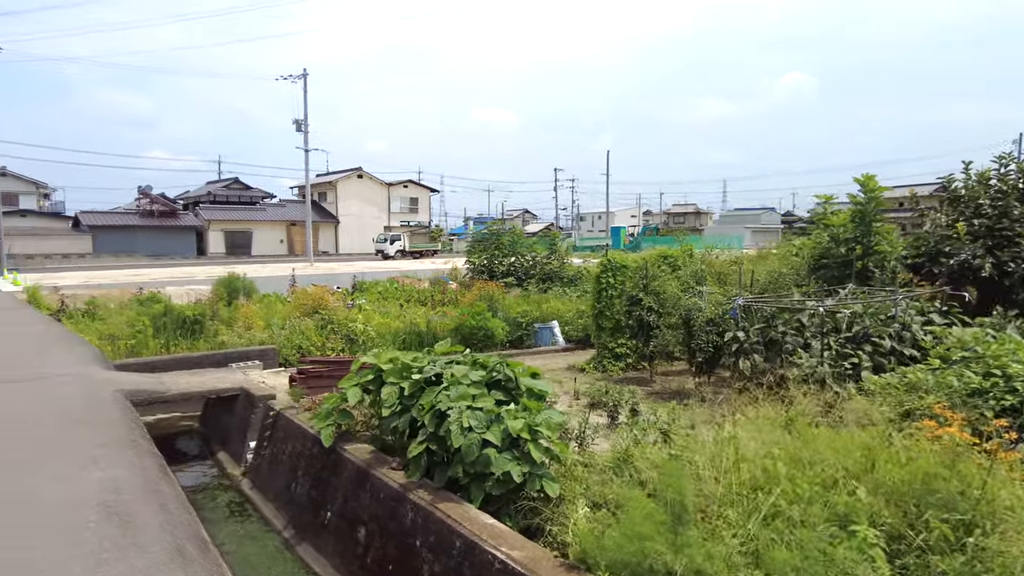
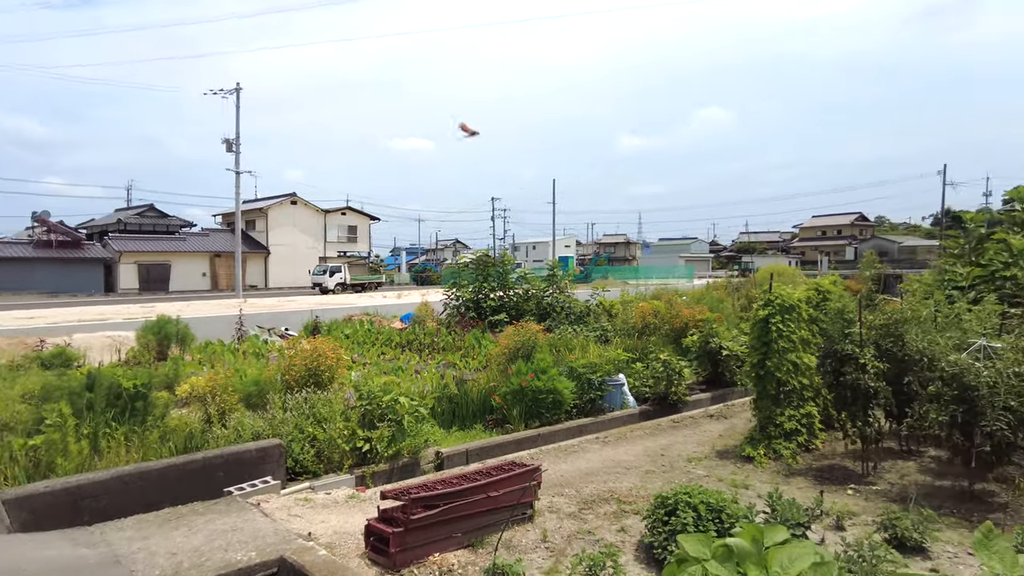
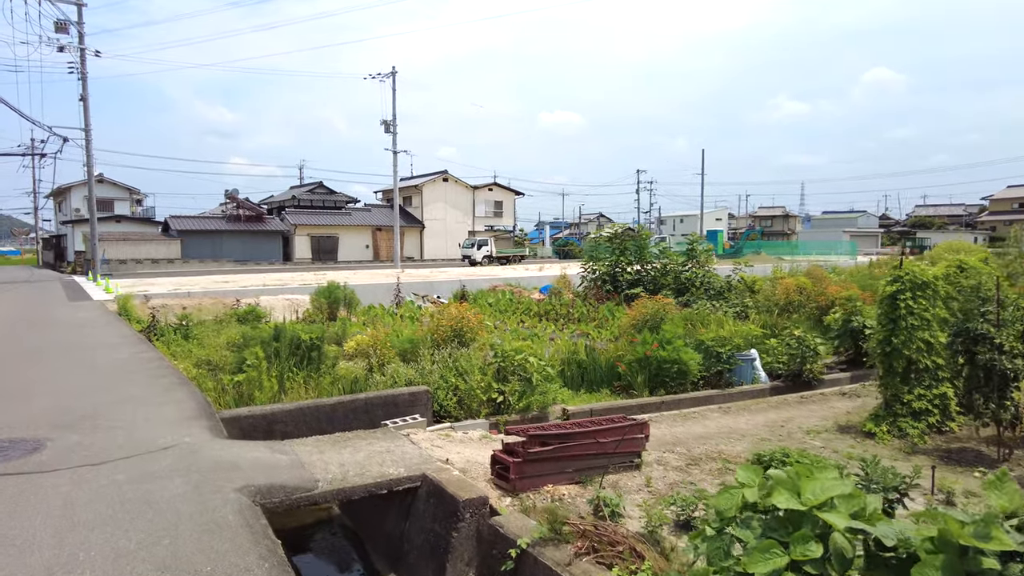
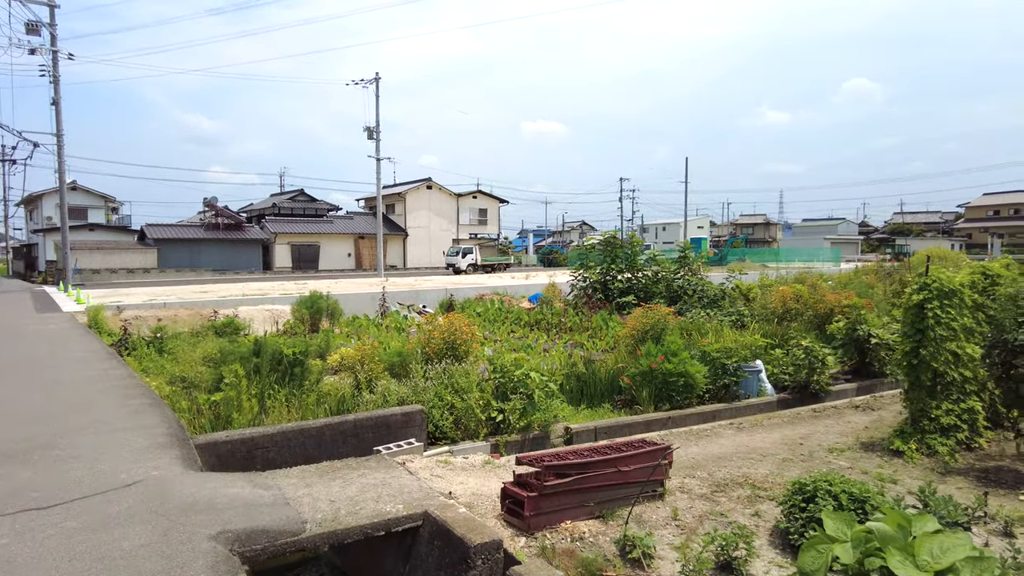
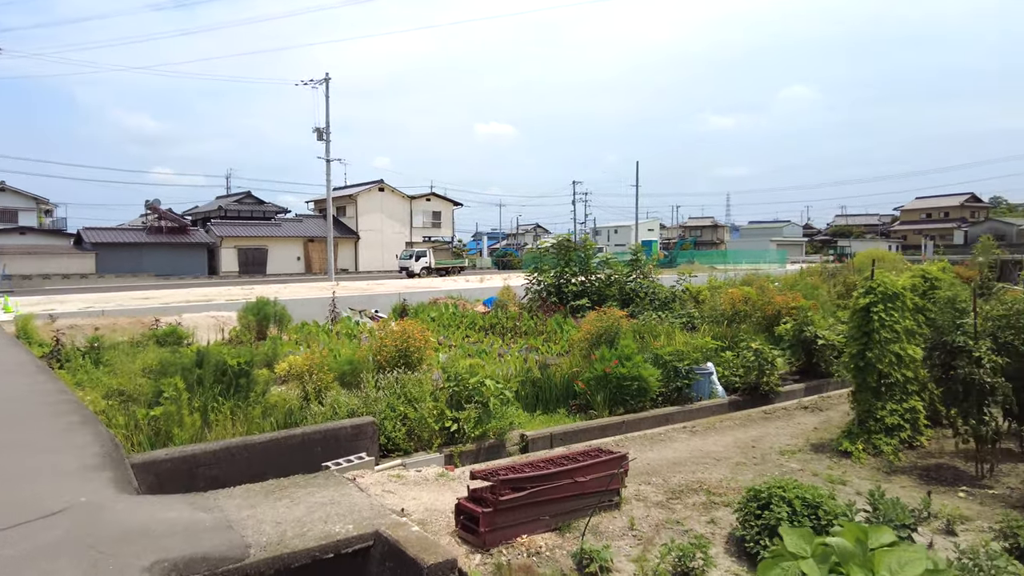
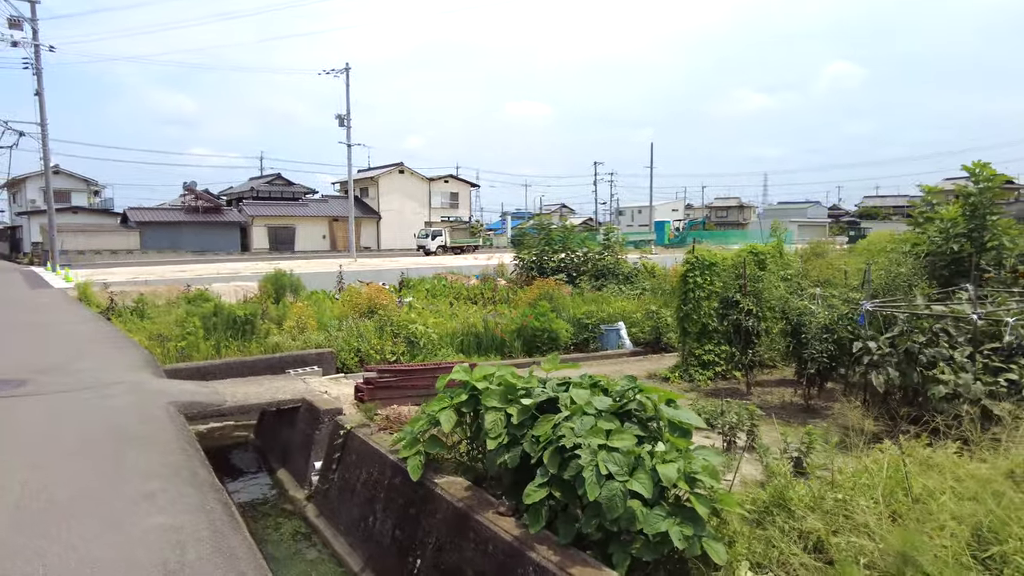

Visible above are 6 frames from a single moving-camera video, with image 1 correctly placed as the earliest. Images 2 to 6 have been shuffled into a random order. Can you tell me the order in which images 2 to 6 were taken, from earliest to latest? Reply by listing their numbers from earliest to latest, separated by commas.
6, 3, 4, 5, 2
